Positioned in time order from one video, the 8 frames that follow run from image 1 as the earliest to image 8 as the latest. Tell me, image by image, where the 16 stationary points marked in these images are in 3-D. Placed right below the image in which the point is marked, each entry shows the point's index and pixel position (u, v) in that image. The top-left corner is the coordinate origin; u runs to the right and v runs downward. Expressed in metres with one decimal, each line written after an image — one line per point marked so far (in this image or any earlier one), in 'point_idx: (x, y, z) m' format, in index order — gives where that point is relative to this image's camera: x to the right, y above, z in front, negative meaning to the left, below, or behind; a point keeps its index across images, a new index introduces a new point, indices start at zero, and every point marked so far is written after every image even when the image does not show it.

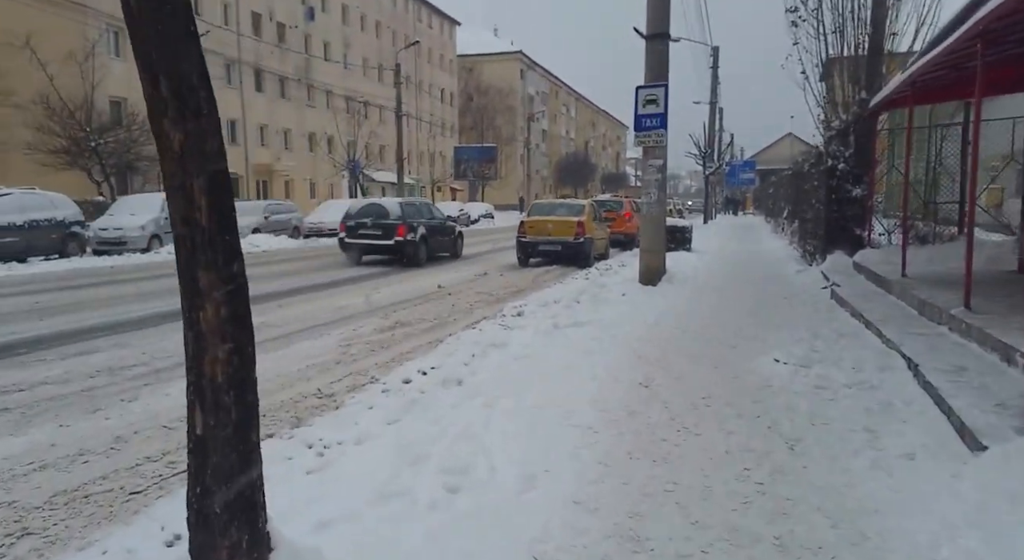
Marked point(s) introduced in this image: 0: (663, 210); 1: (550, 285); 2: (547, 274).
0: (+2.3, +1.1, +11.9) m
1: (+0.6, -0.1, +12.5) m
2: (+0.7, +0.1, +15.5) m
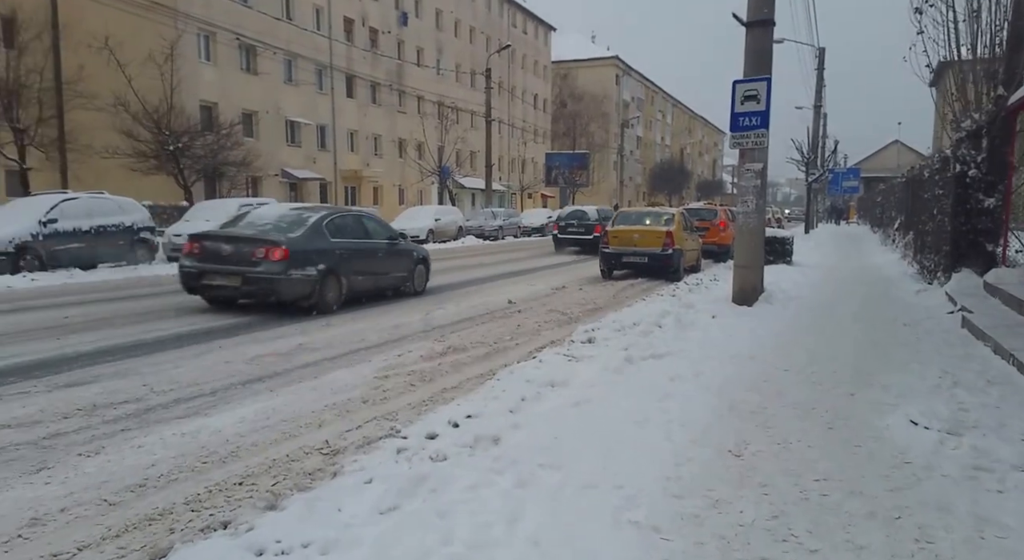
0: (+3.4, +0.8, +10.4) m
1: (+1.7, -0.4, +11.3) m
2: (+2.2, -0.2, +14.2) m
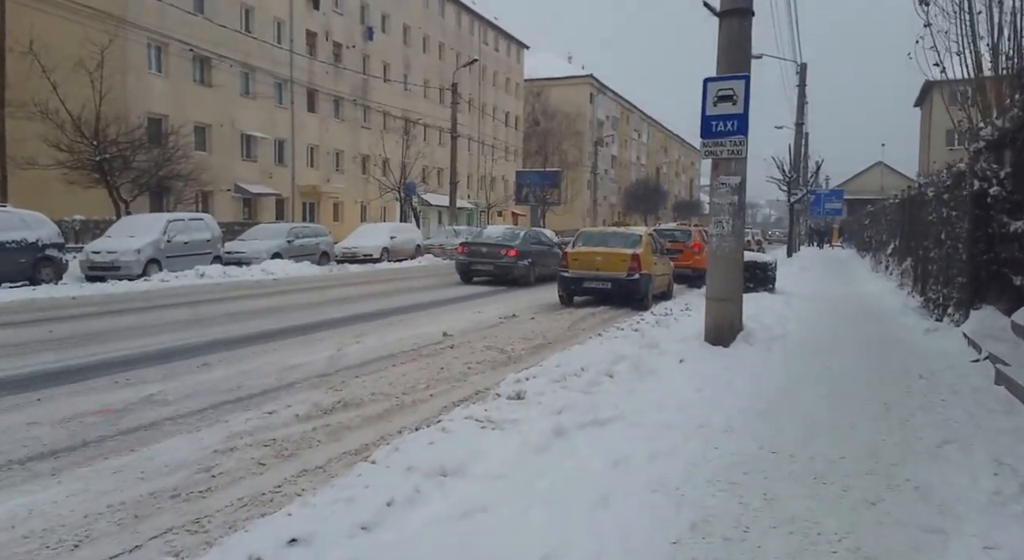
0: (+2.6, +0.4, +8.8) m
1: (+0.9, -0.8, +9.6) m
2: (+1.3, -0.6, +12.6) m
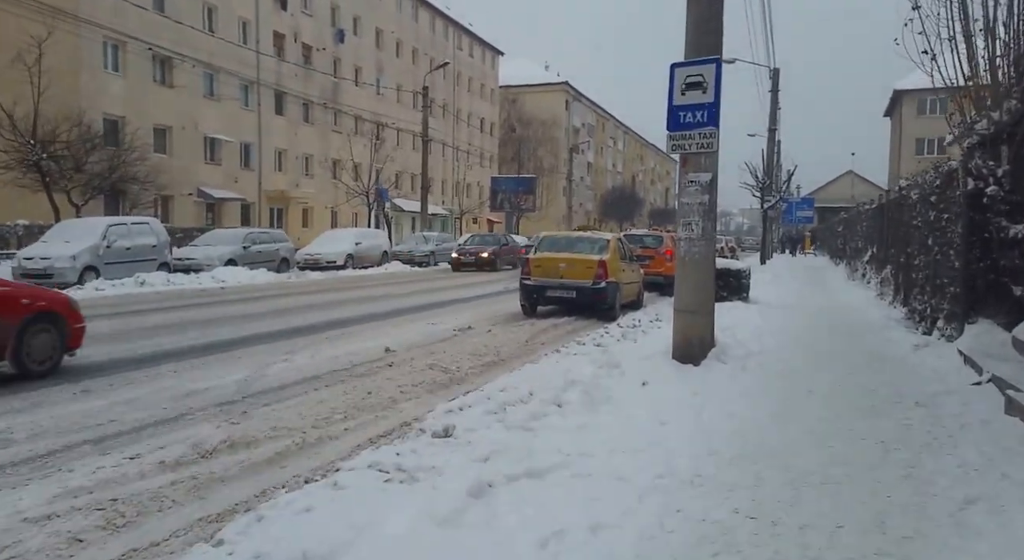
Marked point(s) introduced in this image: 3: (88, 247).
0: (+2.1, +0.3, +7.9) m
1: (+0.3, -0.9, +8.6) m
2: (+0.6, -0.8, +11.6) m
3: (-9.2, +0.7, +16.6) m
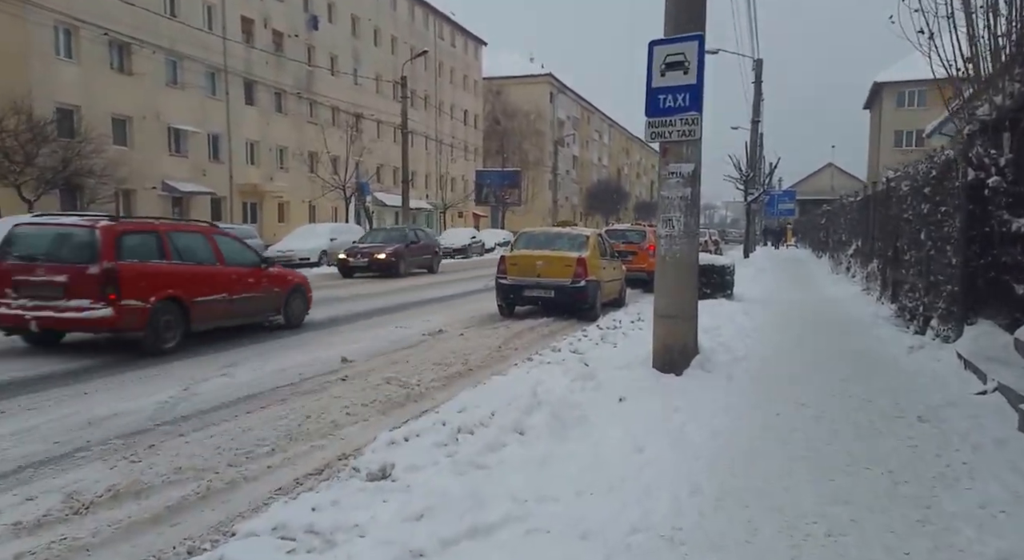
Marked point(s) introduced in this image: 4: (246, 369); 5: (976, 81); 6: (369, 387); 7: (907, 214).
0: (+1.7, +0.3, +7.2) m
1: (0.0, -0.9, +7.9) m
2: (+0.2, -0.8, +10.9) m
3: (-9.7, +0.7, +15.7) m
4: (-2.7, -0.9, +7.7) m
5: (+5.2, +2.2, +8.6) m
6: (-1.3, -1.0, +7.0) m
7: (+5.8, +1.0, +11.2) m
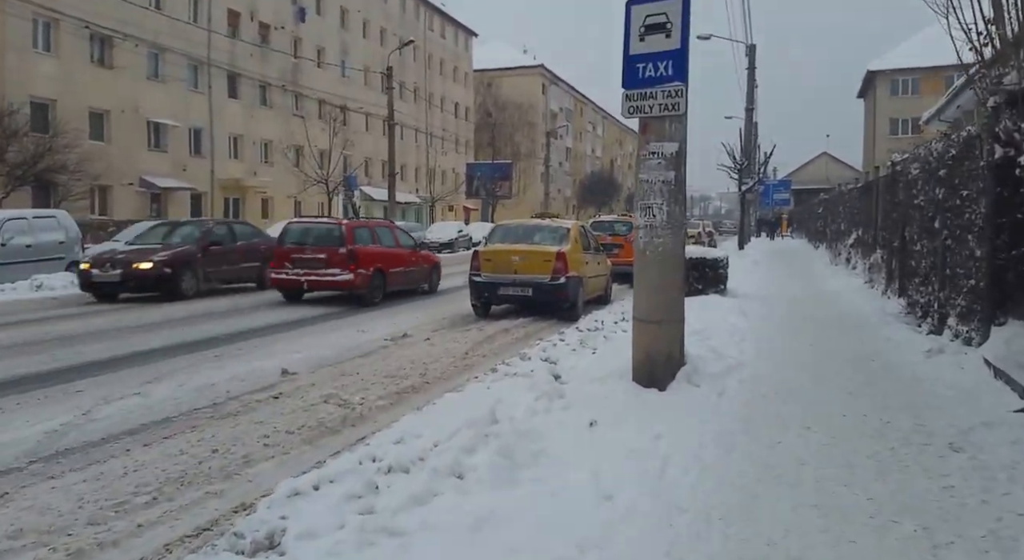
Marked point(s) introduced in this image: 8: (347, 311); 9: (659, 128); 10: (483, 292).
0: (+1.4, +0.3, +6.2) m
1: (-0.3, -0.9, +6.9) m
2: (-0.1, -0.8, +9.9) m
3: (-10.1, +0.6, +14.6) m
4: (-3.0, -0.9, +6.7) m
5: (+4.8, +2.2, +7.6) m
6: (-1.6, -1.0, +6.0) m
7: (+5.4, +1.1, +10.2) m
8: (-2.7, -0.5, +12.6) m
9: (+1.2, +1.2, +6.2) m
10: (-0.4, -0.2, +12.1) m
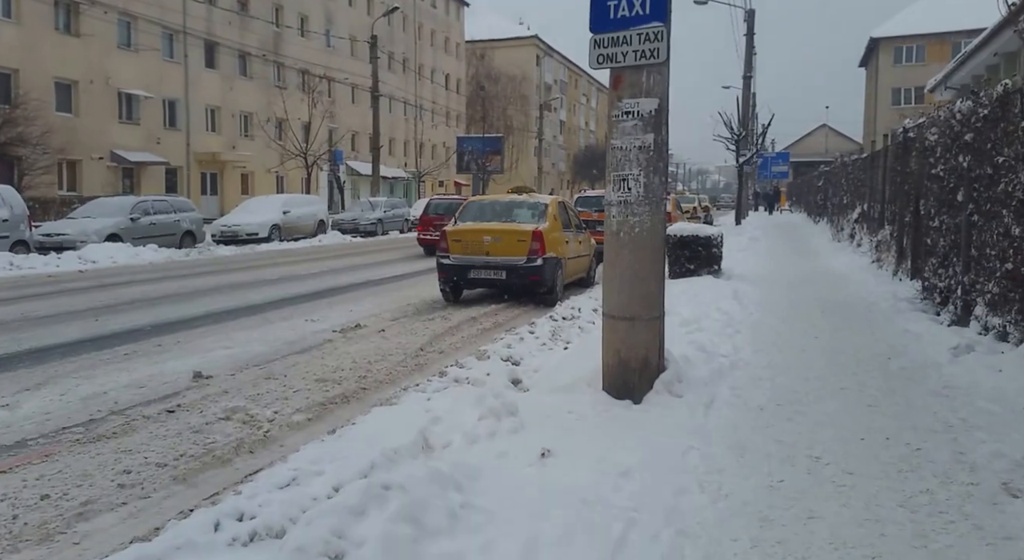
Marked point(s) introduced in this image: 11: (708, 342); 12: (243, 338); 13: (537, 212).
0: (+1.0, +0.4, +5.0) m
1: (-0.7, -0.8, +5.8) m
2: (-0.5, -0.6, +8.7) m
3: (-10.5, +0.9, +13.4) m
4: (-3.4, -0.8, +5.6) m
5: (+4.4, +2.4, +6.4) m
6: (-2.0, -0.9, +4.9) m
7: (+5.0, +1.3, +9.0) m
8: (-3.1, -0.2, +11.5) m
9: (+0.8, +1.3, +5.0) m
10: (-0.8, +0.1, +10.9) m
11: (+1.8, -0.5, +7.0) m
12: (-2.7, -0.6, +7.9) m
13: (+0.4, +1.0, +11.2) m
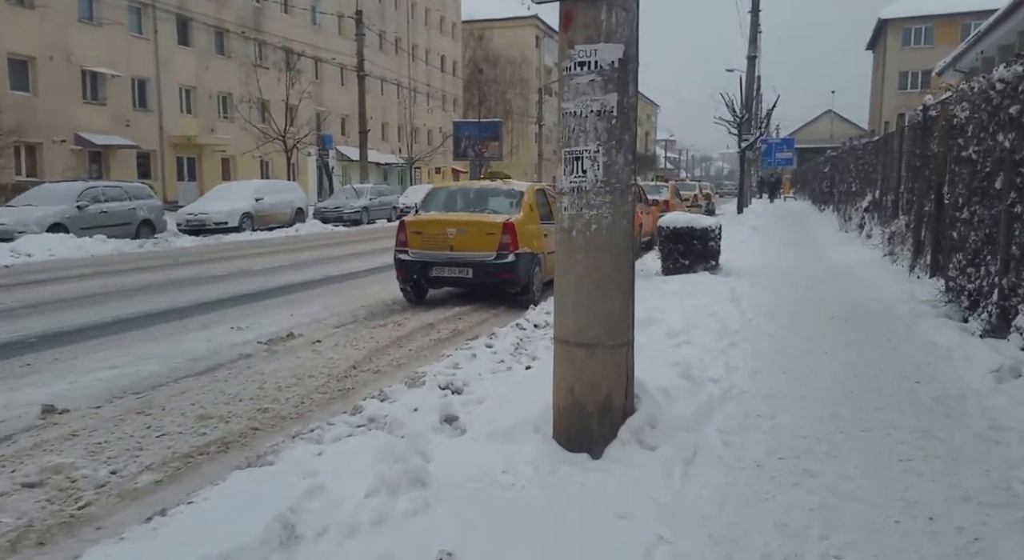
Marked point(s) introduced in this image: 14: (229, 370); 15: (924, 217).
0: (+0.6, +0.3, +3.7) m
1: (-1.1, -0.9, +4.5) m
2: (-0.9, -0.6, +7.4) m
3: (-10.9, +1.0, +12.1) m
4: (-3.8, -0.9, +4.3) m
5: (+4.0, +2.3, +5.0) m
6: (-2.4, -1.0, +3.6) m
7: (+4.6, +1.2, +7.7) m
8: (-3.5, -0.2, +10.2) m
9: (+0.4, +1.2, +3.7) m
10: (-1.2, +0.1, +9.6) m
11: (+1.4, -0.6, +5.7) m
12: (-3.1, -0.6, +6.6) m
13: (0.0, +1.0, +9.9) m
14: (-2.3, -0.7, +6.2) m
15: (+5.2, +0.8, +9.6) m
